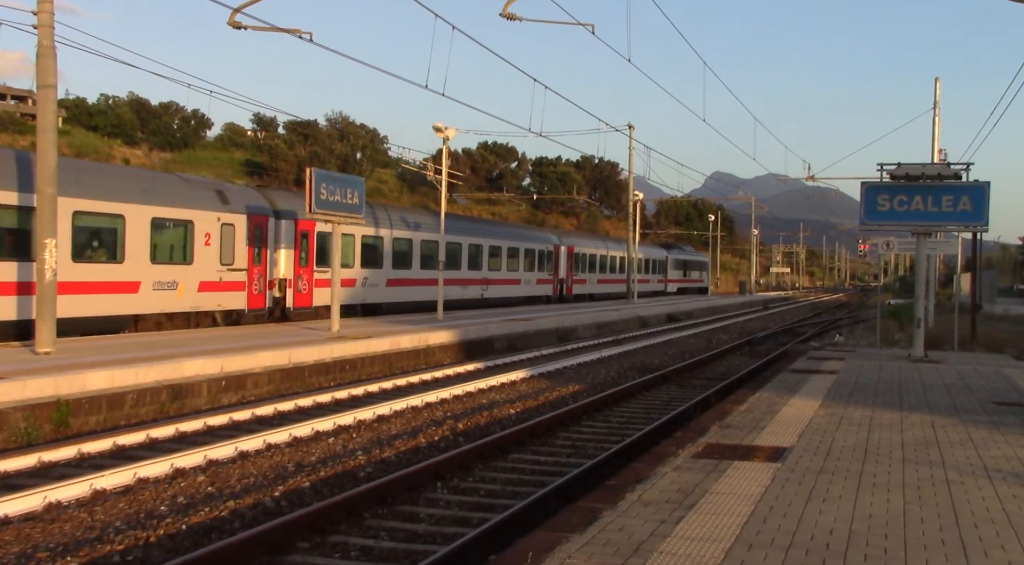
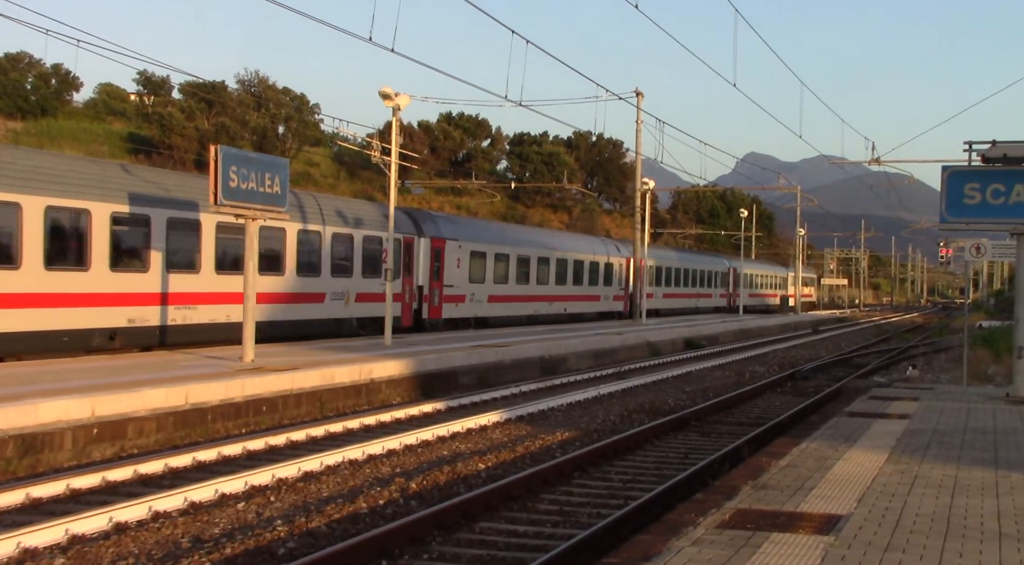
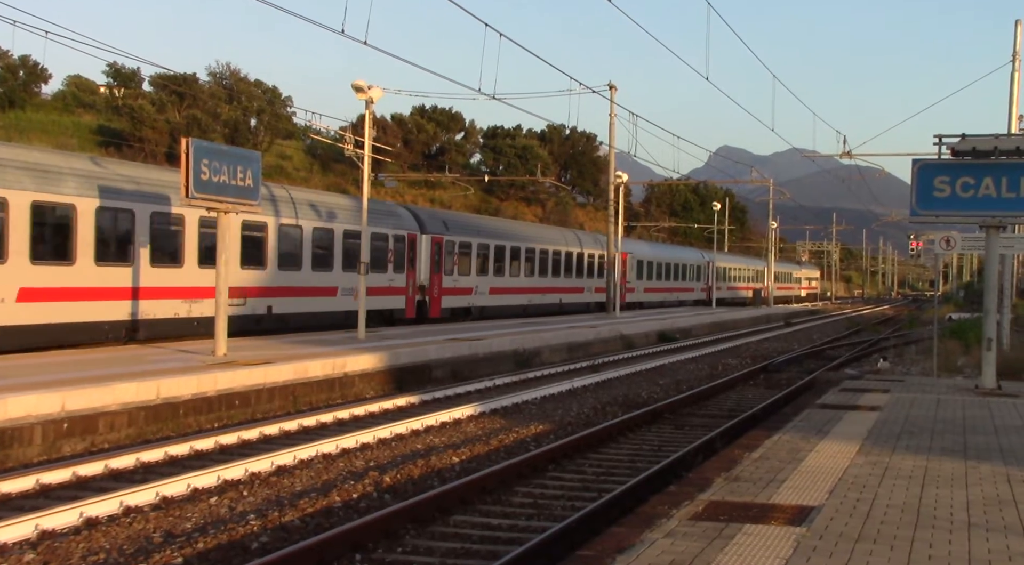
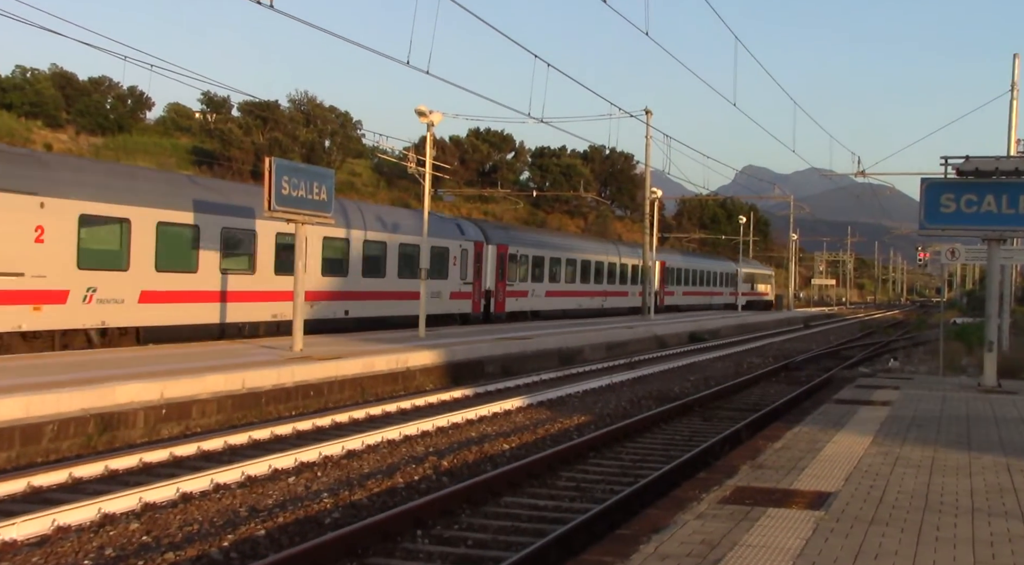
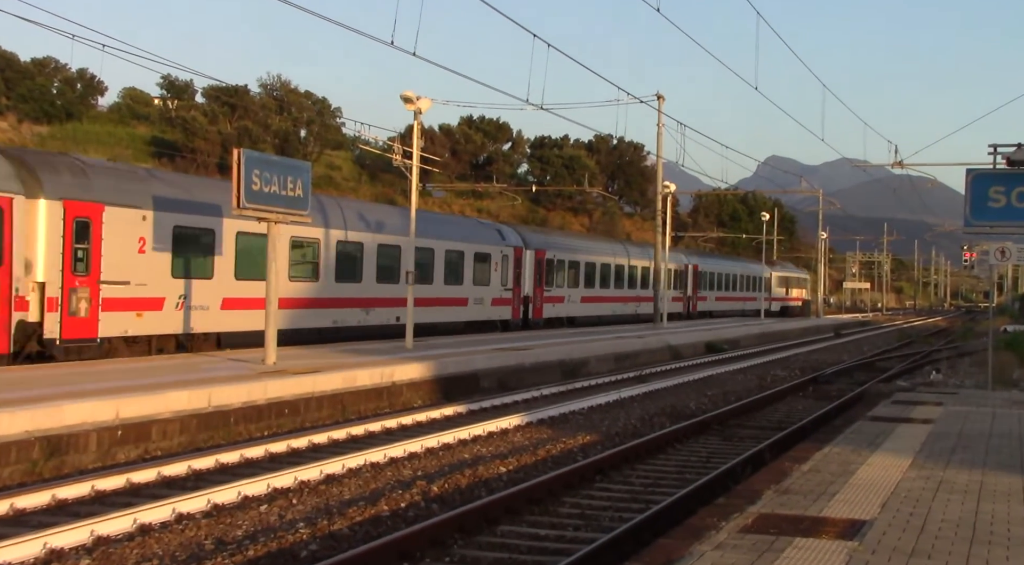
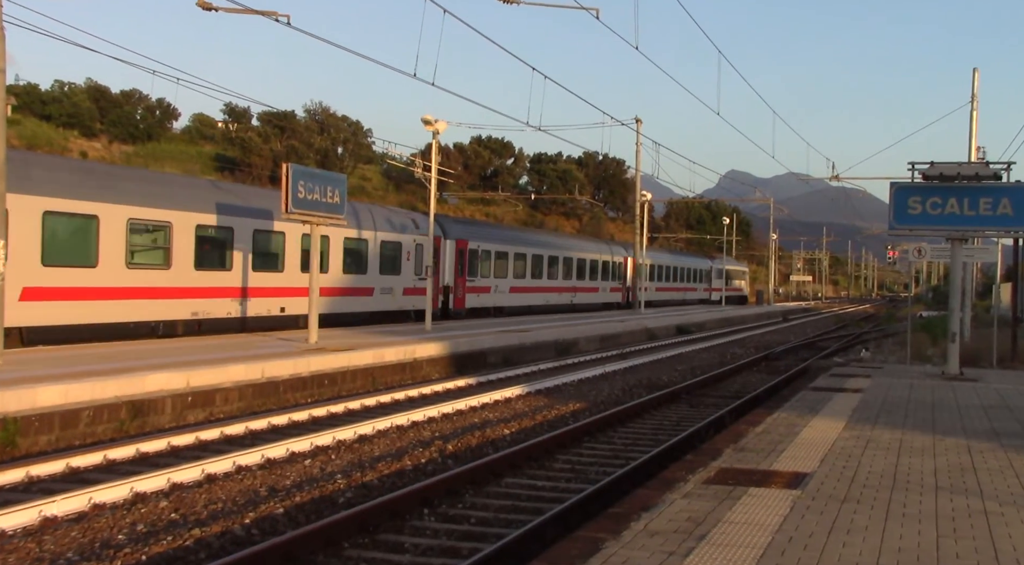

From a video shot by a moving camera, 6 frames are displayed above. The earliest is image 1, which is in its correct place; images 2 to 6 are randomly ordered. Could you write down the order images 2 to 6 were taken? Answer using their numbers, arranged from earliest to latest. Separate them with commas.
6, 4, 5, 2, 3
